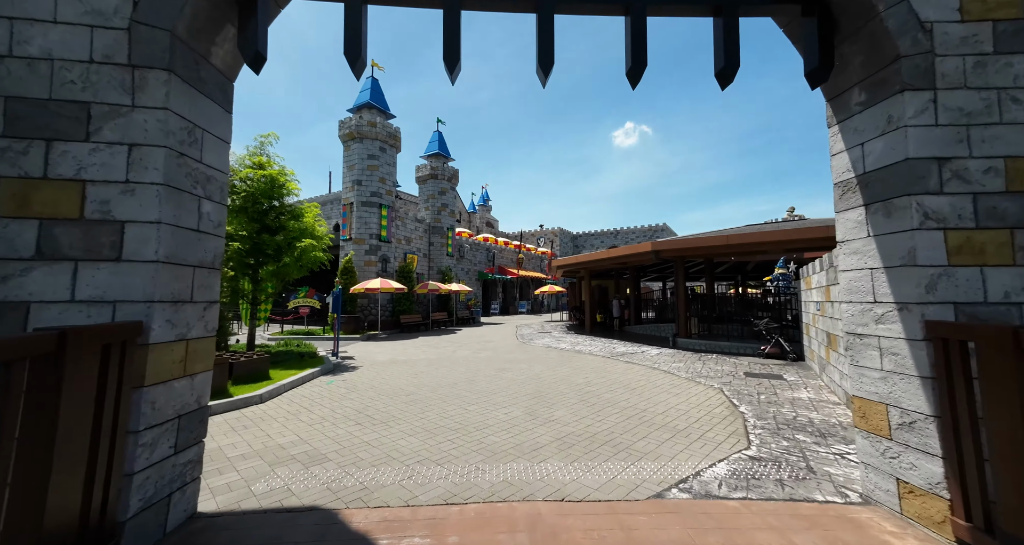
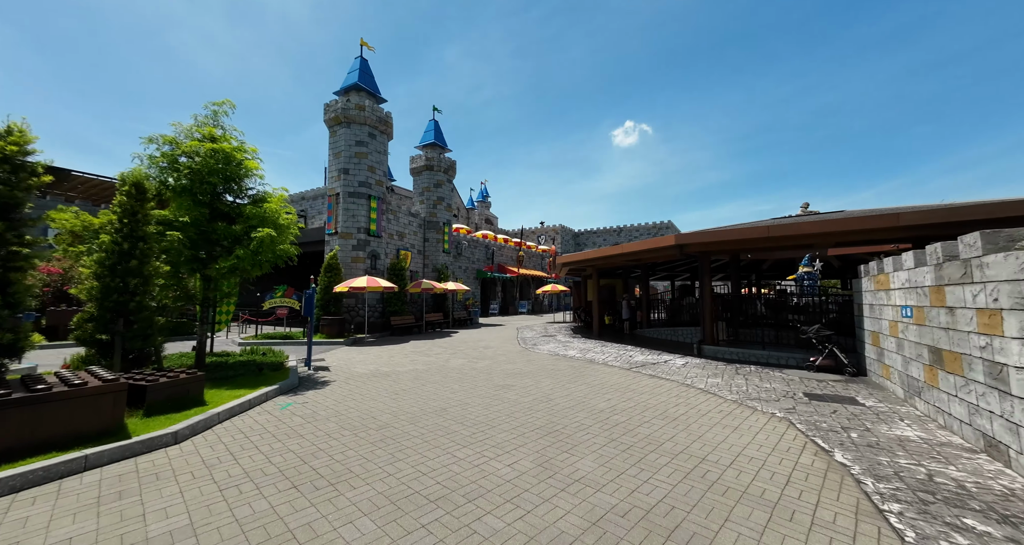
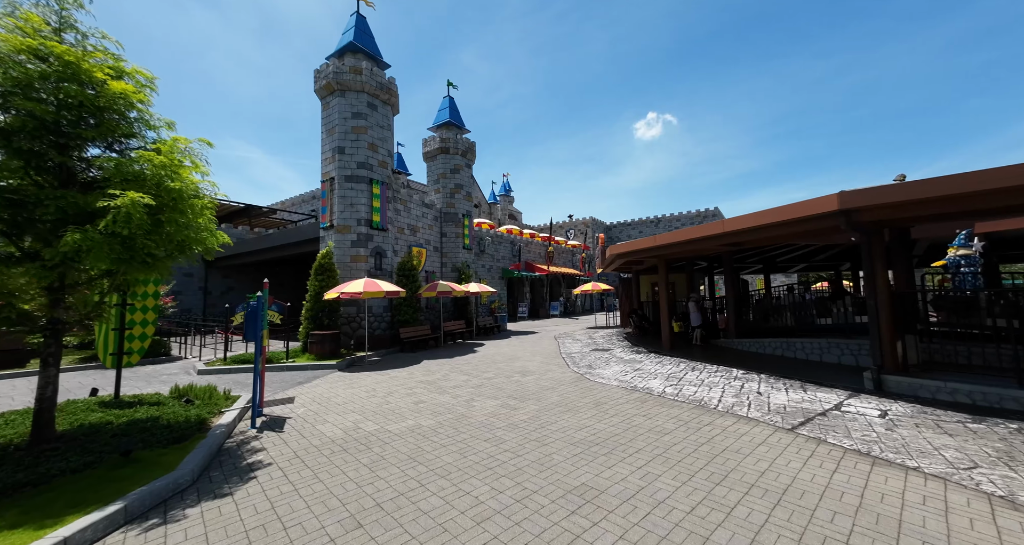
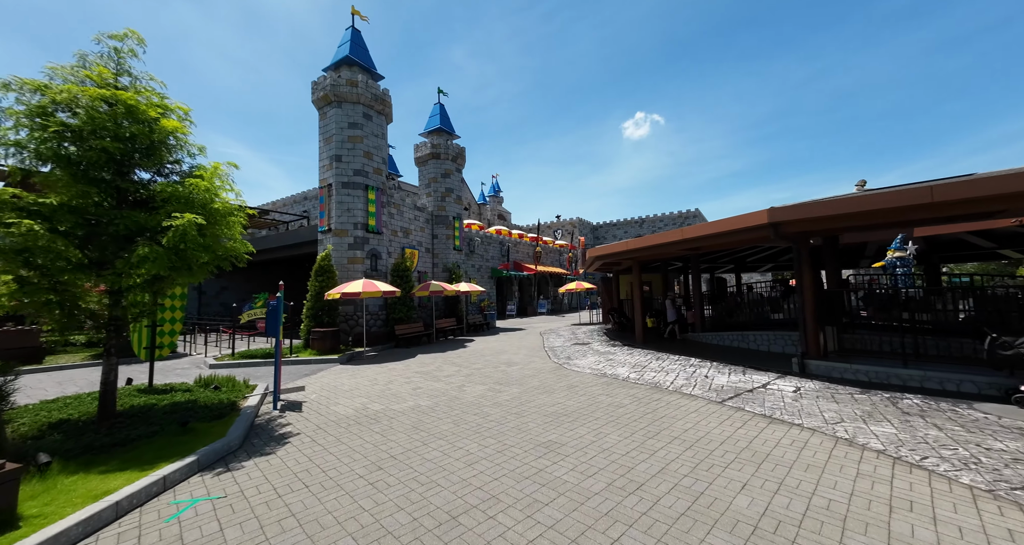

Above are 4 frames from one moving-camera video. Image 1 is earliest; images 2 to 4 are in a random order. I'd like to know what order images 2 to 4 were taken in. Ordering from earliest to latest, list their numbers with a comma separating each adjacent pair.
2, 4, 3
